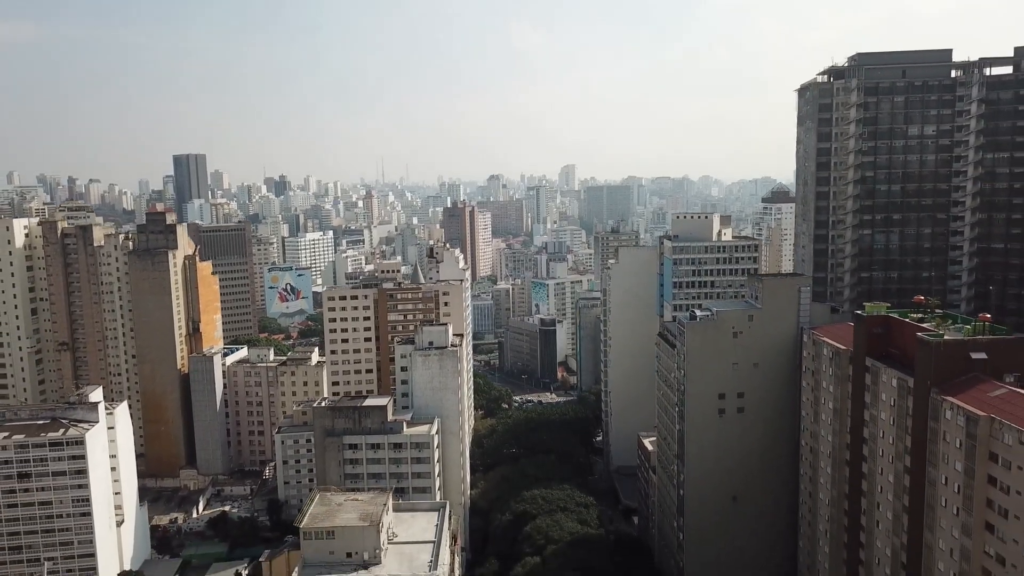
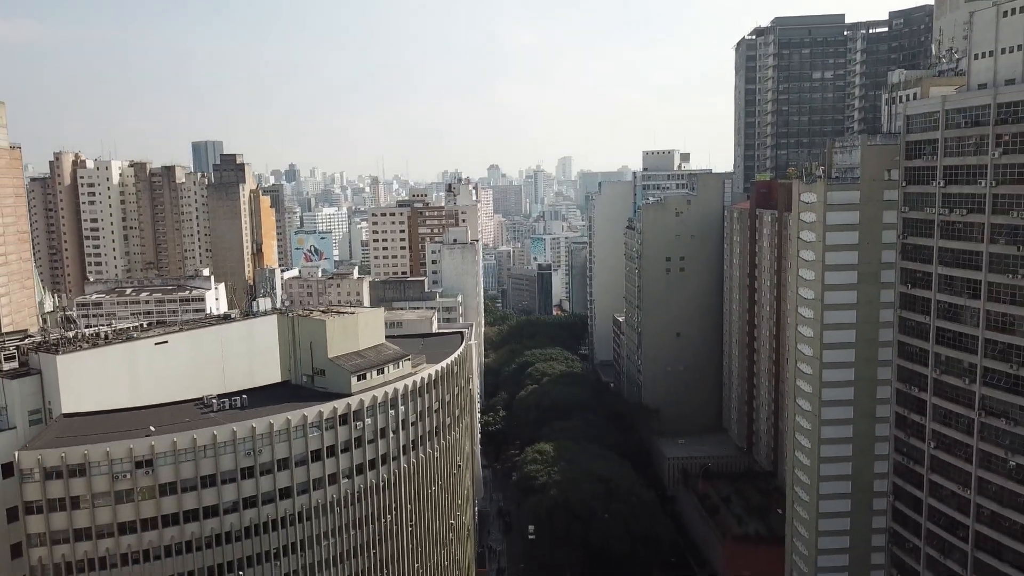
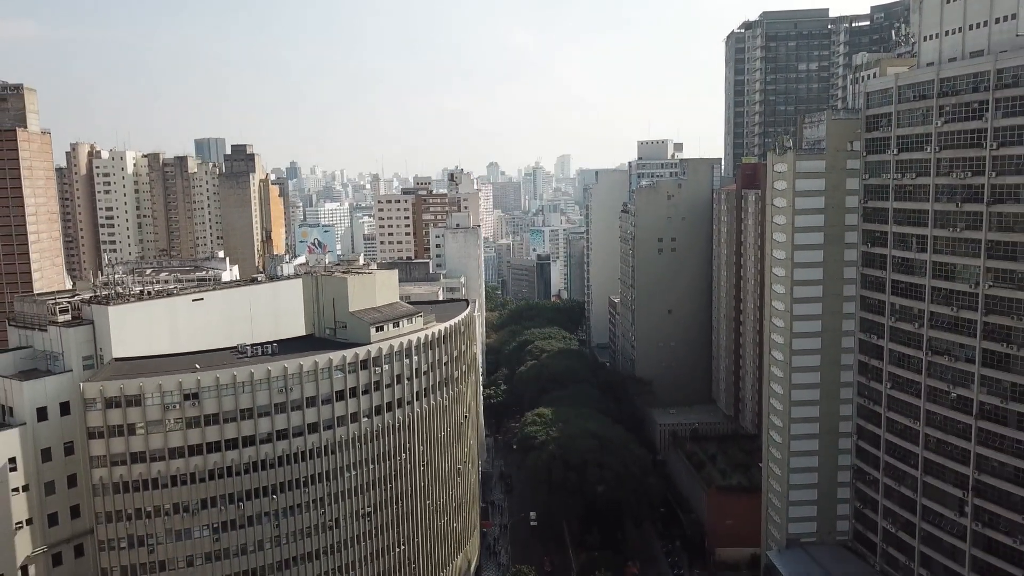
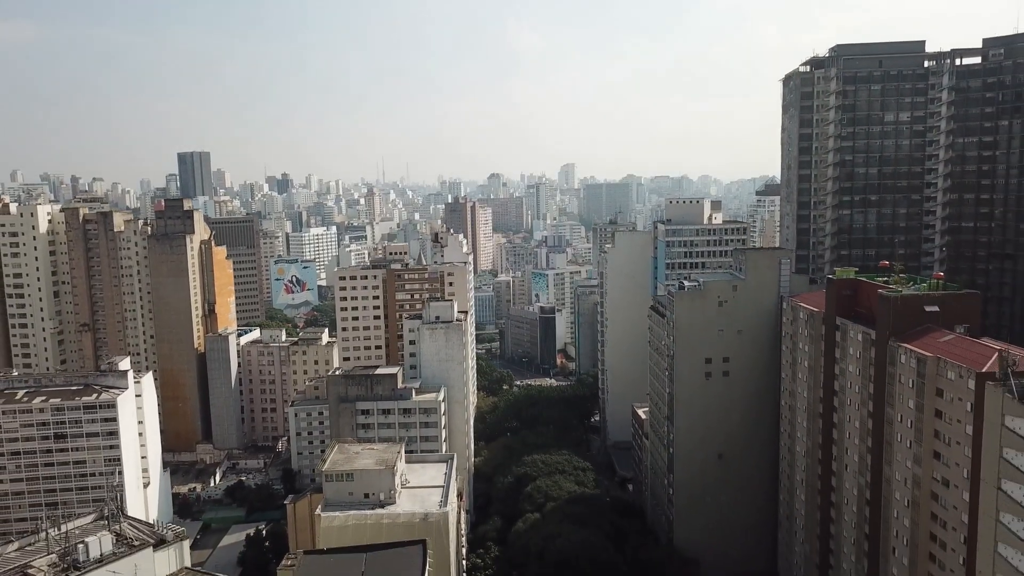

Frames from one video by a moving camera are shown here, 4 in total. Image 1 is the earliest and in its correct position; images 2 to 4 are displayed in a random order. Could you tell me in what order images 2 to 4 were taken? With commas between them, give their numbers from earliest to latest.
4, 2, 3
